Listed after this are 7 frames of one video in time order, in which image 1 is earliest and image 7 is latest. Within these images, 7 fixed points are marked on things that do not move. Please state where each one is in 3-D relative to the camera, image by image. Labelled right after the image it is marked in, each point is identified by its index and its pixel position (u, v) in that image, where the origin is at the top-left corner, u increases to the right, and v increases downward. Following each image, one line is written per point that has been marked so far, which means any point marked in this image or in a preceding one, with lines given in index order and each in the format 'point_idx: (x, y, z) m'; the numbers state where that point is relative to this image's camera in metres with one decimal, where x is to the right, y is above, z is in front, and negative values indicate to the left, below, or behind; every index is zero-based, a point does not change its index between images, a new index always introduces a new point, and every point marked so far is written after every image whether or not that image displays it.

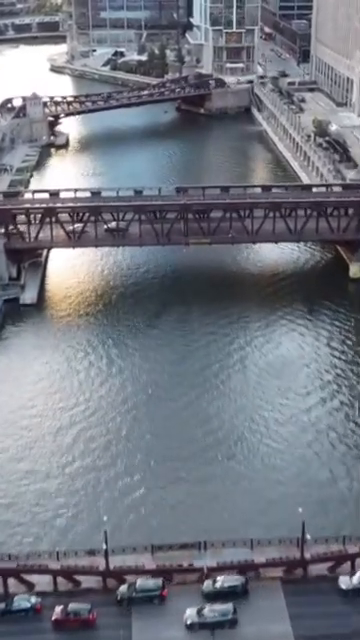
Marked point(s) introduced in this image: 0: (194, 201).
0: (+0.3, +2.5, +19.2) m
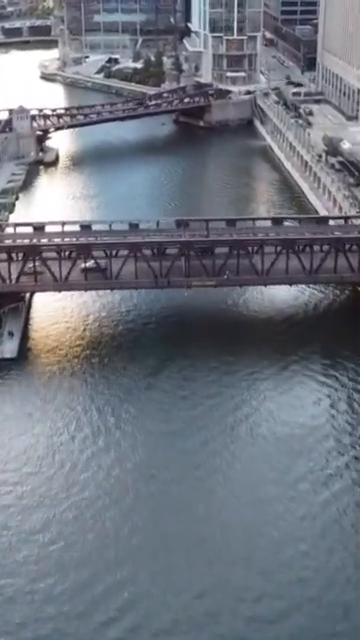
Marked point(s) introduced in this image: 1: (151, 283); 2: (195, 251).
0: (+0.3, +1.6, +17.0) m
1: (-0.5, +0.7, +16.5) m
2: (+0.3, +1.3, +16.7) m
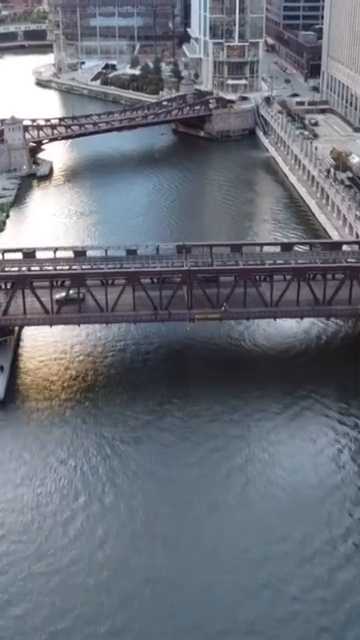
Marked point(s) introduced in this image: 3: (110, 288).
0: (+0.3, +1.0, +15.7) m
1: (-0.5, +0.1, +15.2) m
2: (+0.3, +0.7, +15.4) m
3: (-1.2, +0.6, +16.1) m
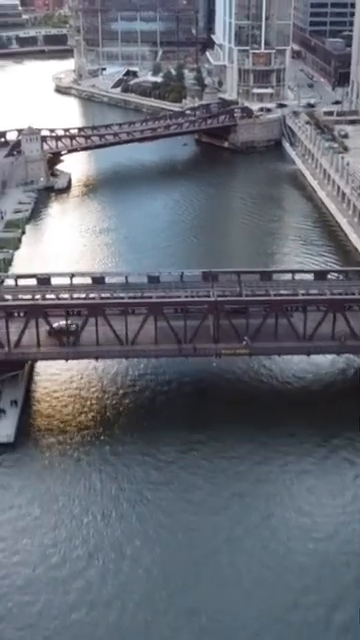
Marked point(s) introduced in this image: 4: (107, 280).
0: (+0.8, +0.4, +14.6) m
1: (-0.1, -0.4, +14.1) m
2: (+0.7, +0.1, +14.2) m
3: (-0.8, 0.0, +15.0) m
4: (-1.2, +0.7, +15.4) m
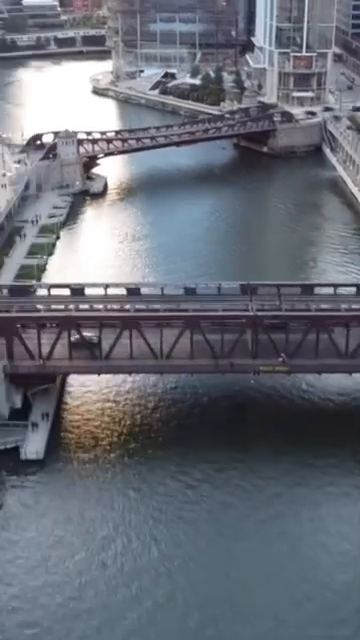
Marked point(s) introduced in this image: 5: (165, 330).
0: (+1.3, +0.2, +14.0) m
1: (+0.4, -0.6, +13.6) m
2: (+1.3, -0.1, +13.7) m
3: (-0.2, -0.2, +14.5) m
4: (-0.6, +0.5, +15.0) m
5: (-0.2, -0.2, +14.4) m
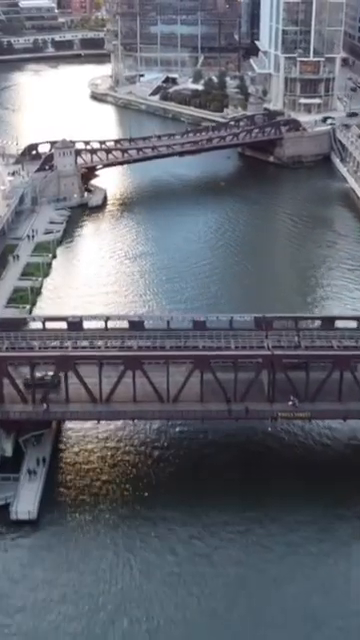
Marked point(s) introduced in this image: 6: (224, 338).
0: (+1.5, -0.3, +12.7) m
1: (+0.6, -1.2, +12.3) m
2: (+1.4, -0.6, +12.4) m
3: (-0.1, -0.7, +13.1) m
4: (-0.5, 0.0, +13.6) m
5: (-0.1, -0.7, +13.1) m
6: (+0.6, -0.3, +12.9) m
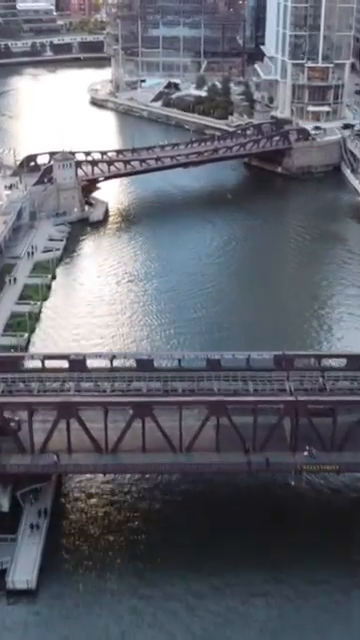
0: (+1.6, -0.9, +11.6) m
1: (+0.7, -1.7, +11.1) m
2: (+1.6, -1.2, +11.2) m
3: (+0.1, -1.2, +12.0) m
4: (-0.3, -0.6, +12.5) m
5: (+0.1, -1.2, +12.0) m
6: (+0.8, -0.8, +11.7) m
